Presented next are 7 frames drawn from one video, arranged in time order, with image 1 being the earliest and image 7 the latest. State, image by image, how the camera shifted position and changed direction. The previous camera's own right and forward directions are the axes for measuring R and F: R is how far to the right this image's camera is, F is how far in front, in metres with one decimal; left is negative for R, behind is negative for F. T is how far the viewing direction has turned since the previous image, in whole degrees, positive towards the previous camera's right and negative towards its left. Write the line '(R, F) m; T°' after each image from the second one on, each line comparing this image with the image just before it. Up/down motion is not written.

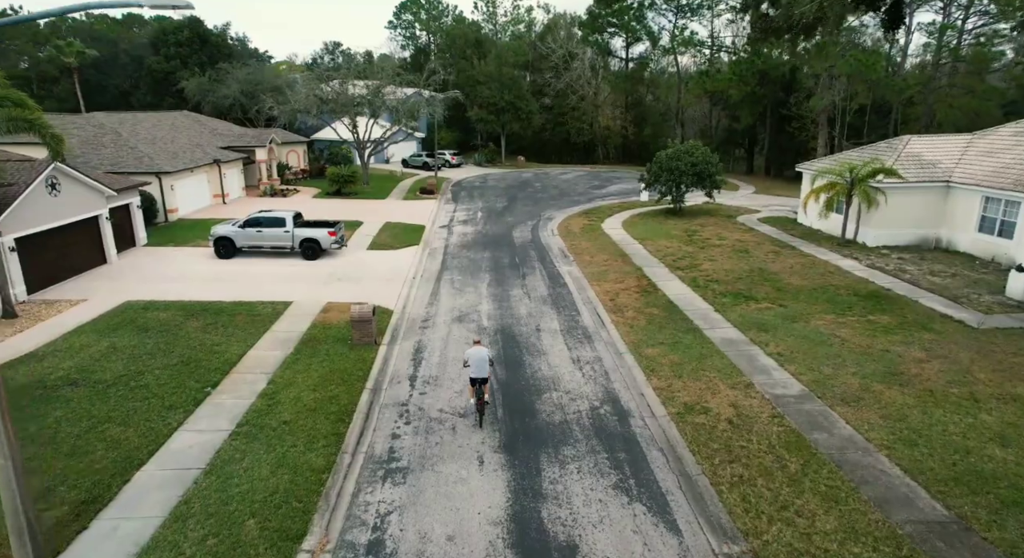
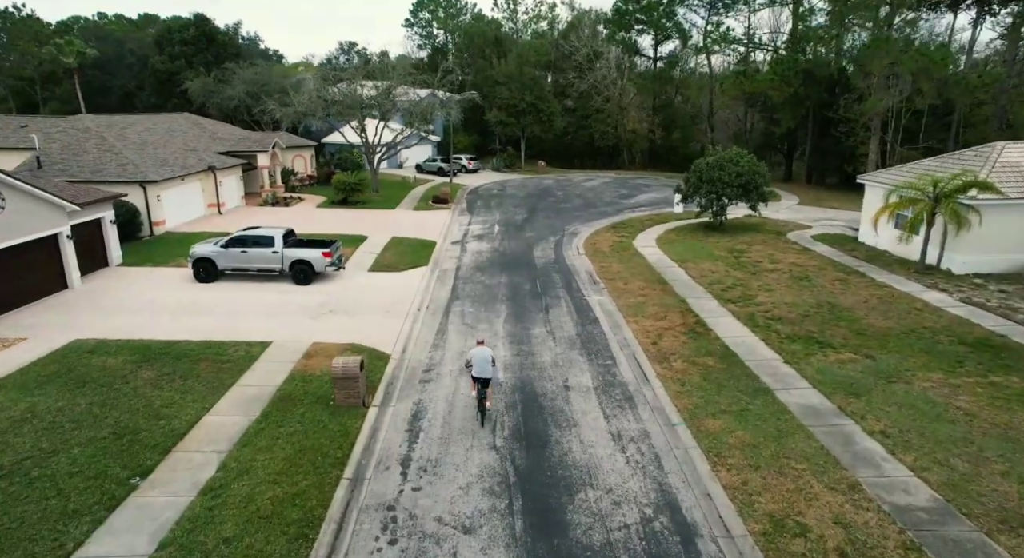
(-0.1, +2.7) m; -2°
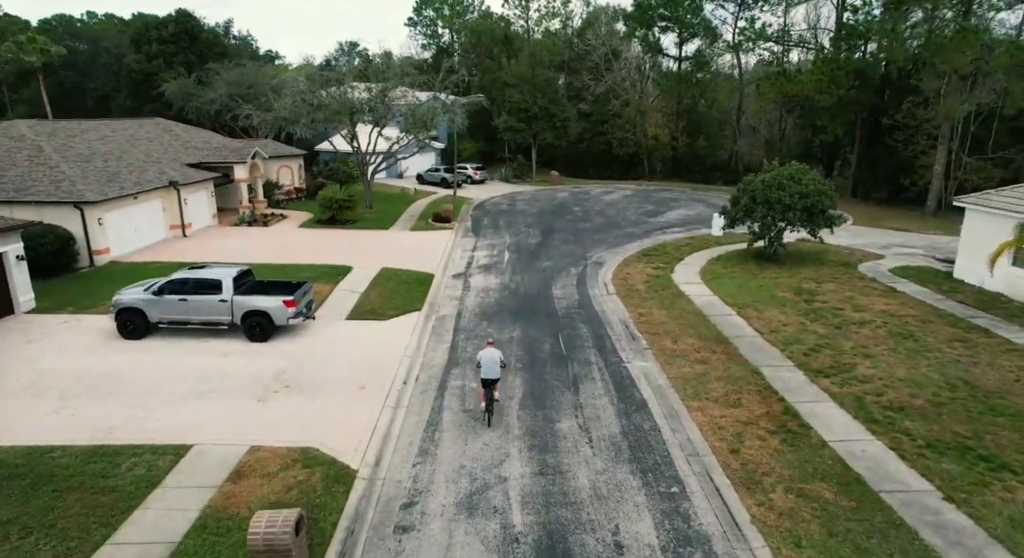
(-0.2, +4.0) m; -1°
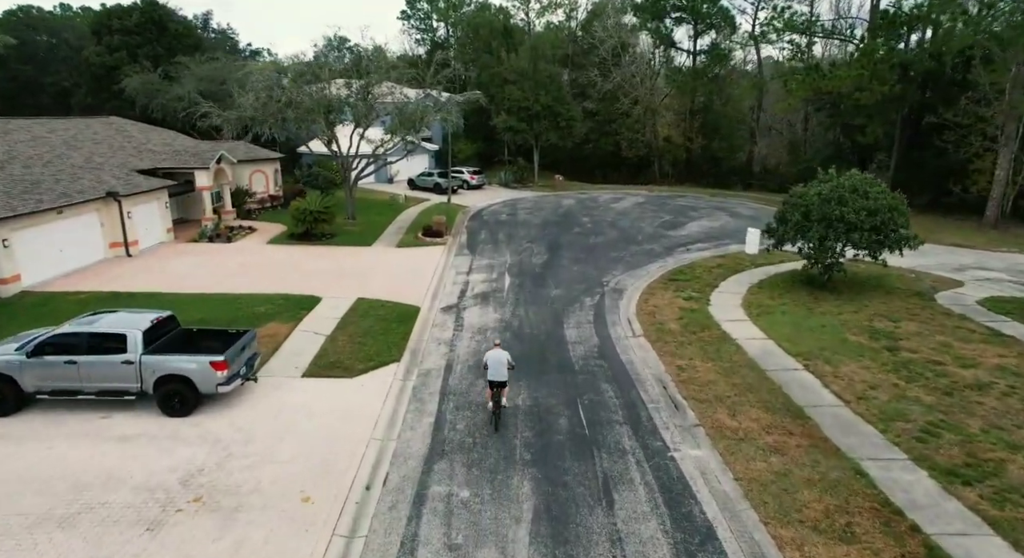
(-0.1, +3.5) m; 0°
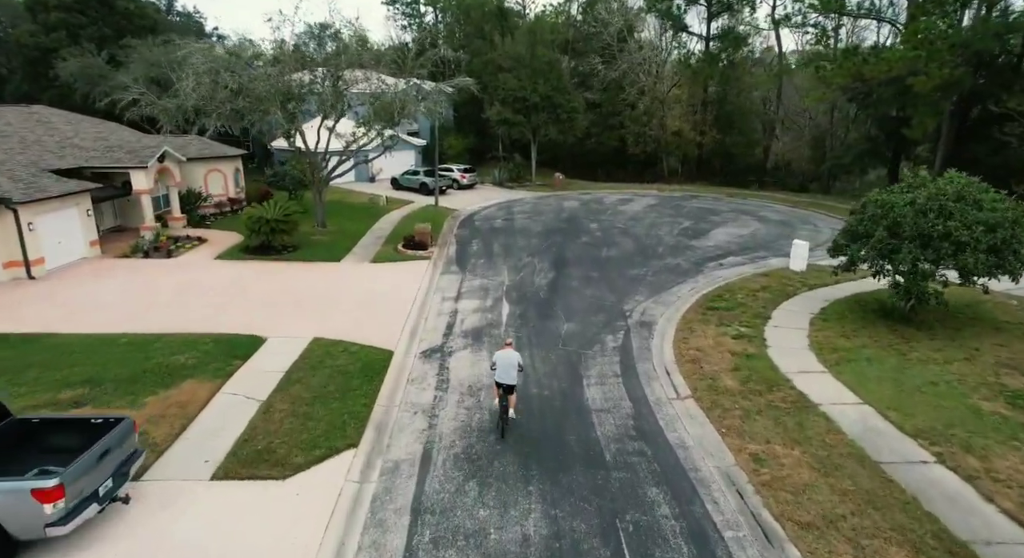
(-0.2, +3.8) m; +1°
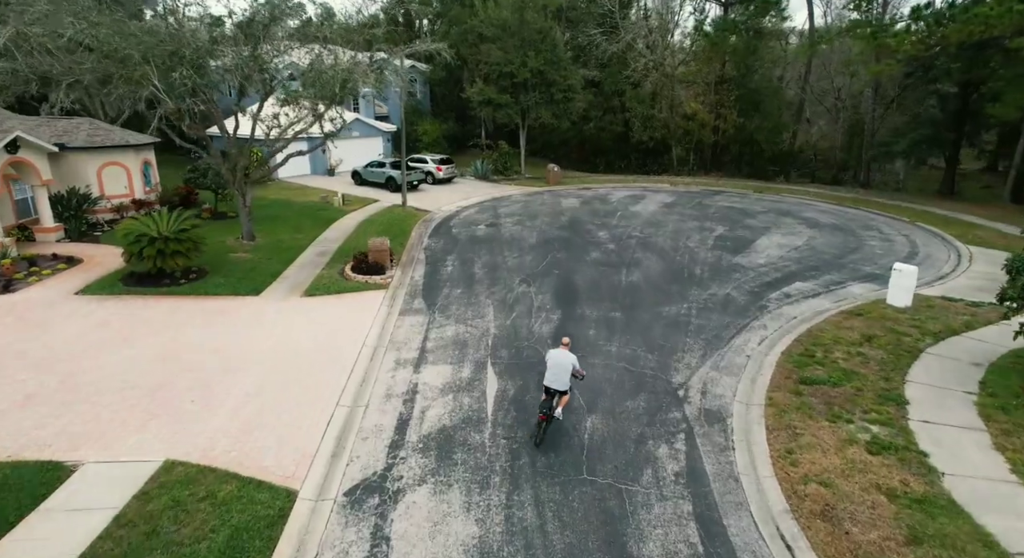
(-0.1, +5.5) m; +1°
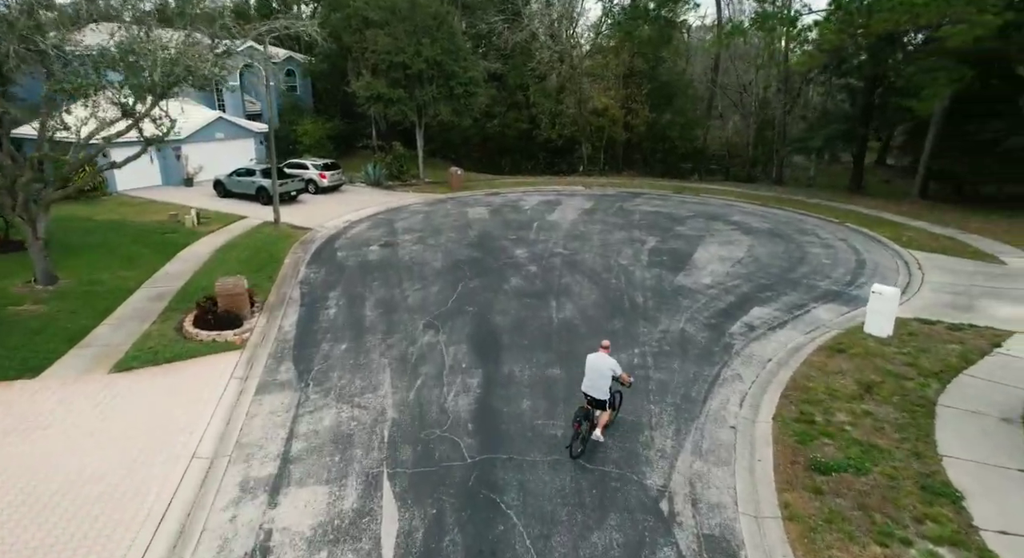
(+0.1, +3.4) m; +9°
